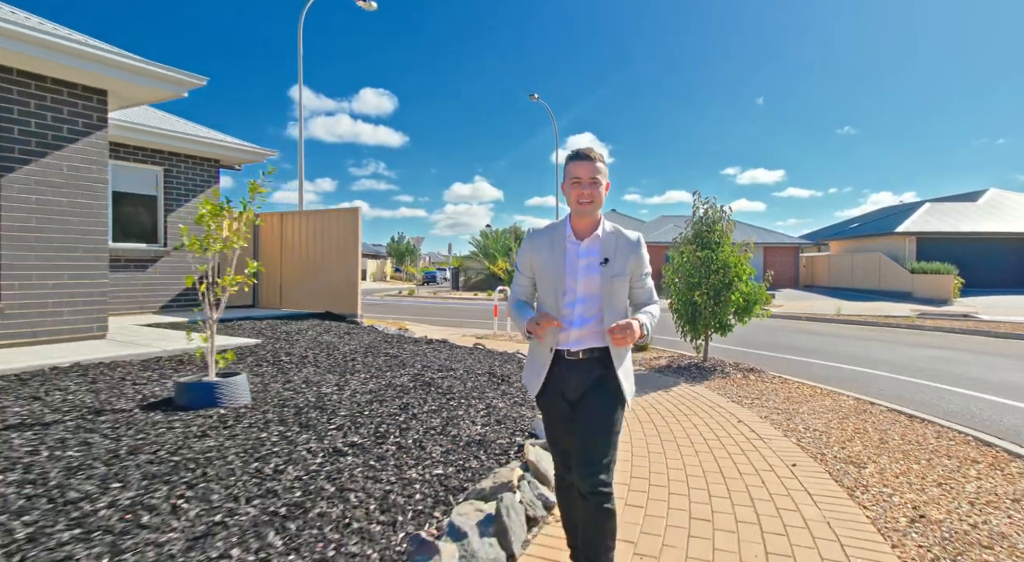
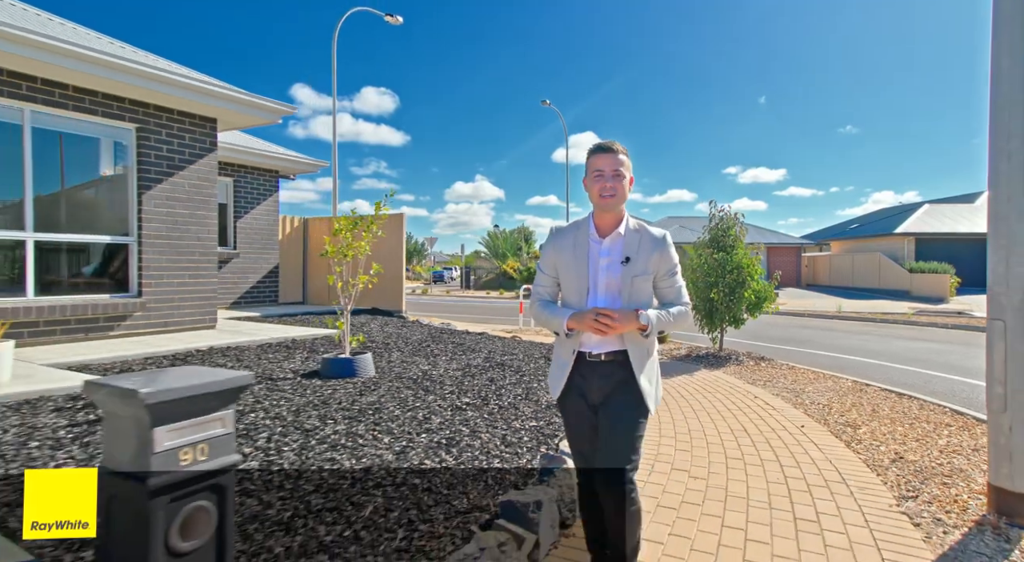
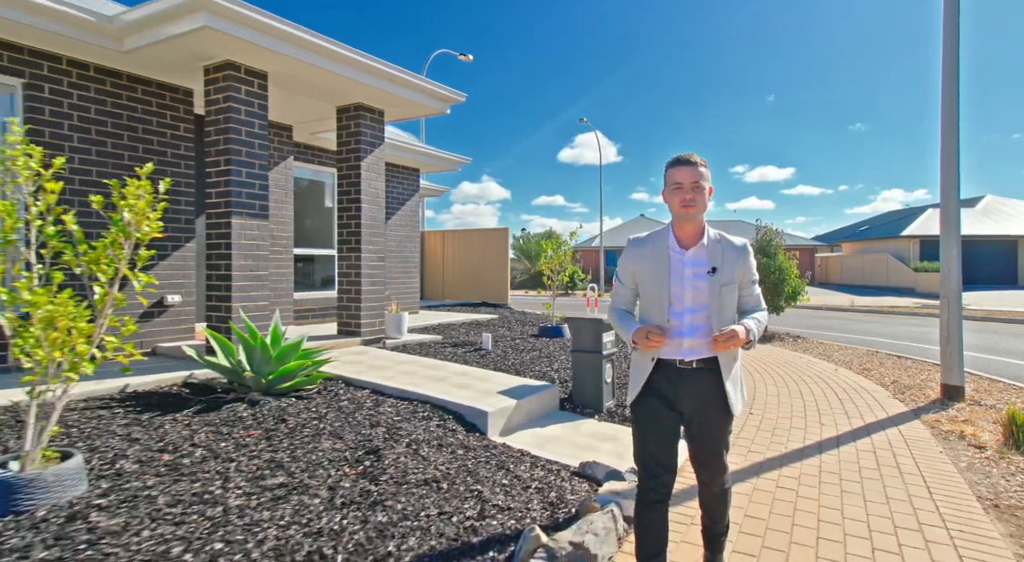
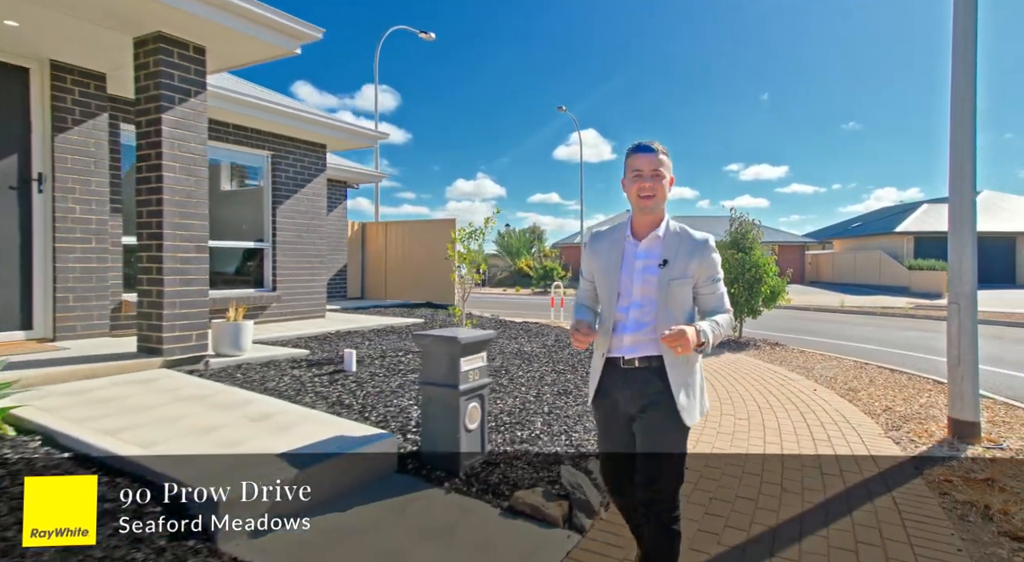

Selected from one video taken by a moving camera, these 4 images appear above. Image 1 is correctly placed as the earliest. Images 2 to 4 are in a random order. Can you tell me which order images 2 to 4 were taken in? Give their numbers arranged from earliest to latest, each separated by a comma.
2, 4, 3
